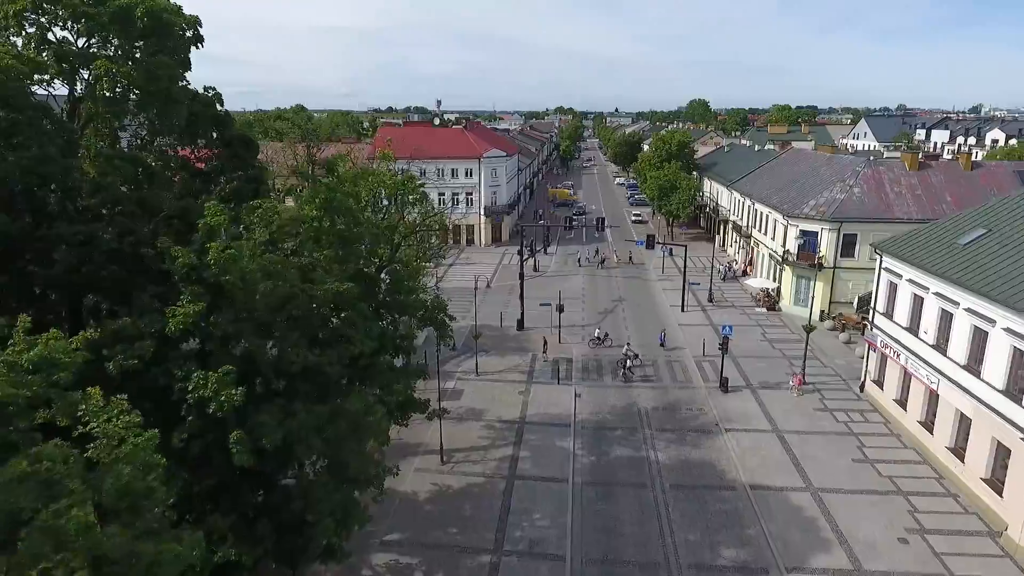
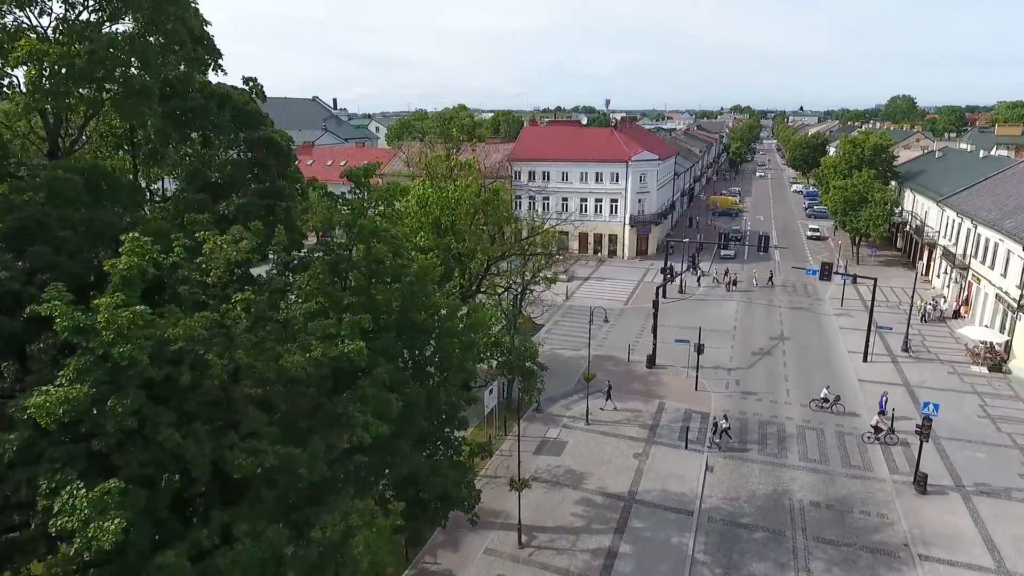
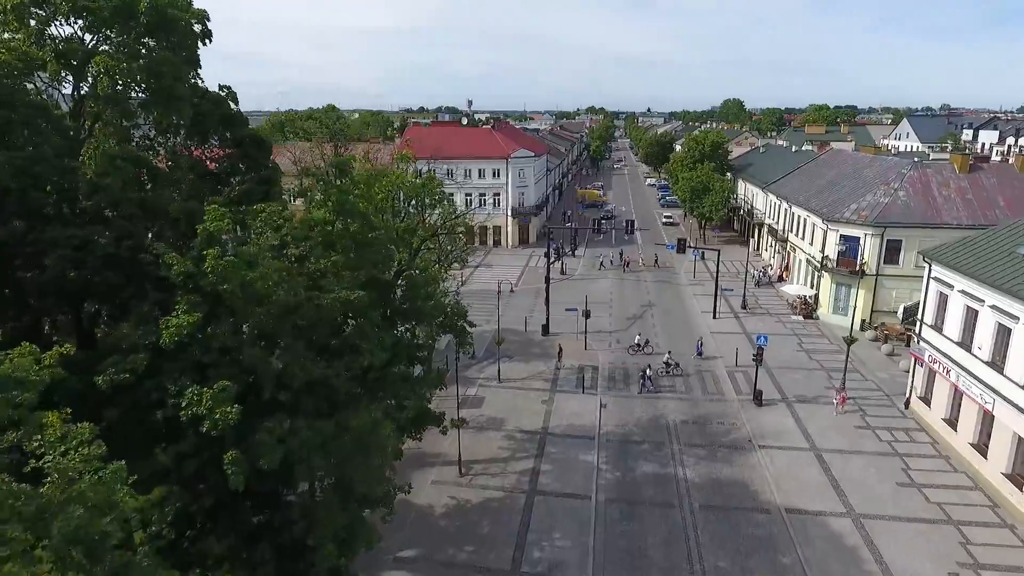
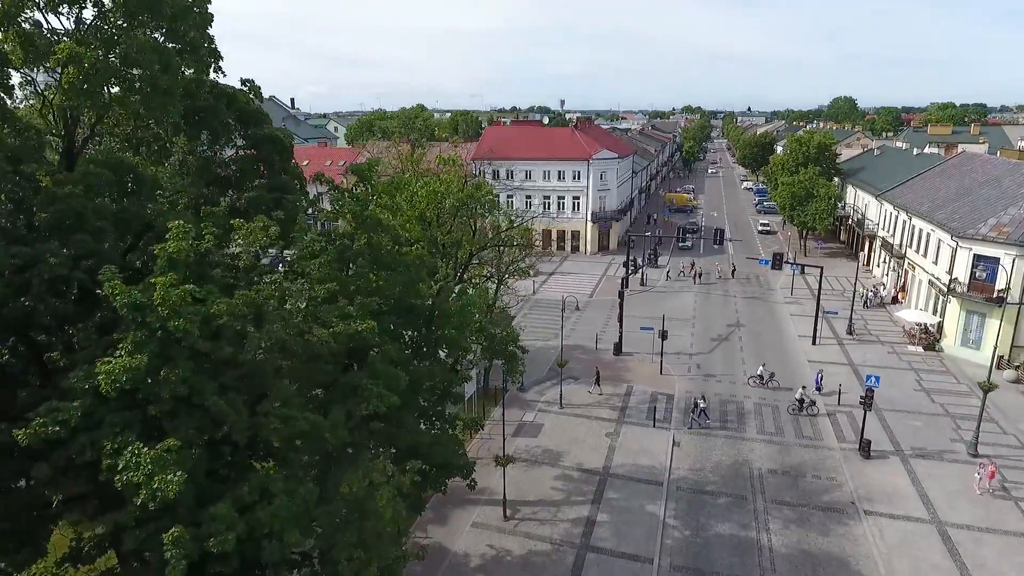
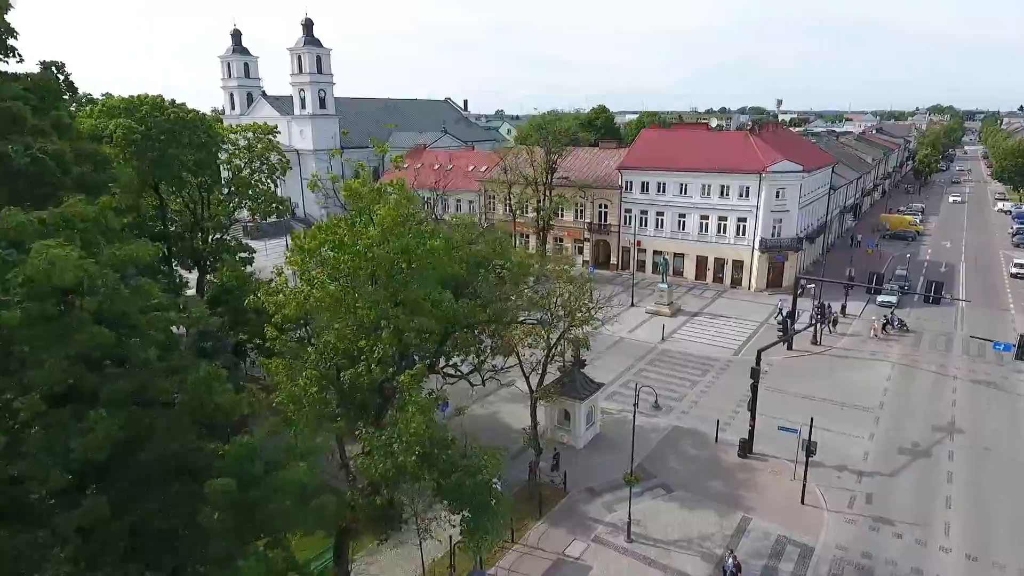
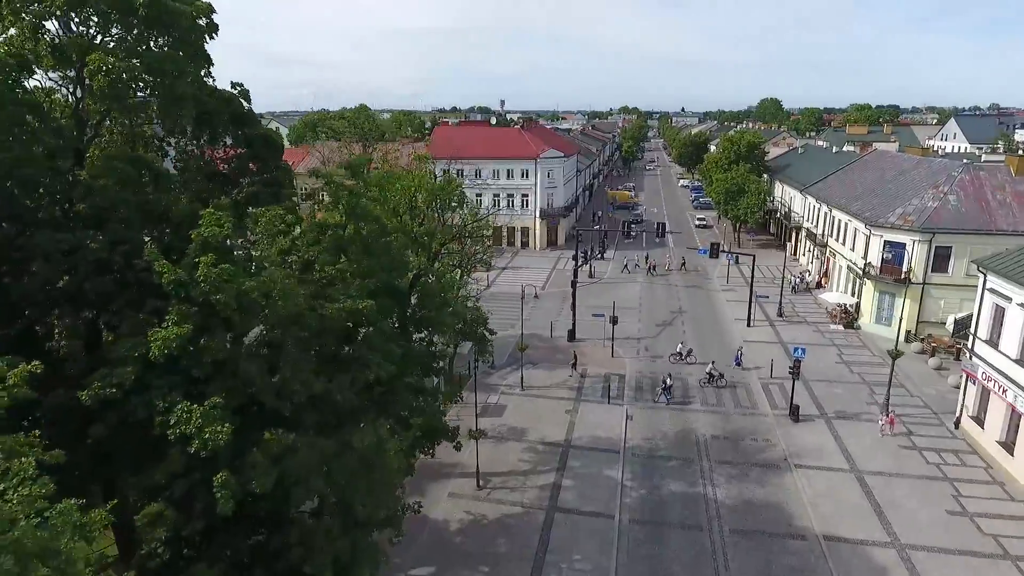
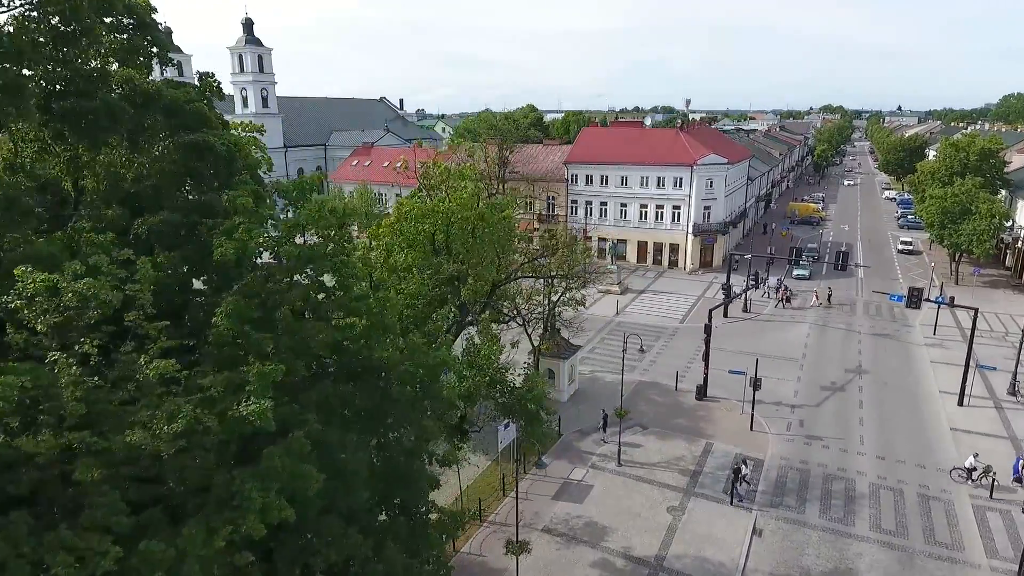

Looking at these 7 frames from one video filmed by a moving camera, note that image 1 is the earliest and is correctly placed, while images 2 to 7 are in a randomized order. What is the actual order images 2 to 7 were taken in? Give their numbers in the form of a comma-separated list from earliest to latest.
3, 6, 4, 2, 7, 5
